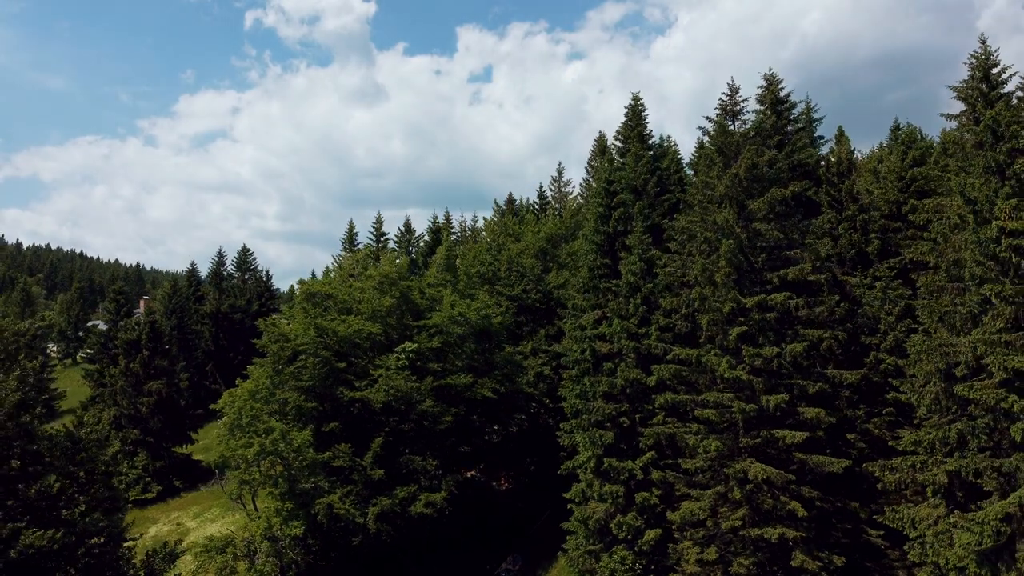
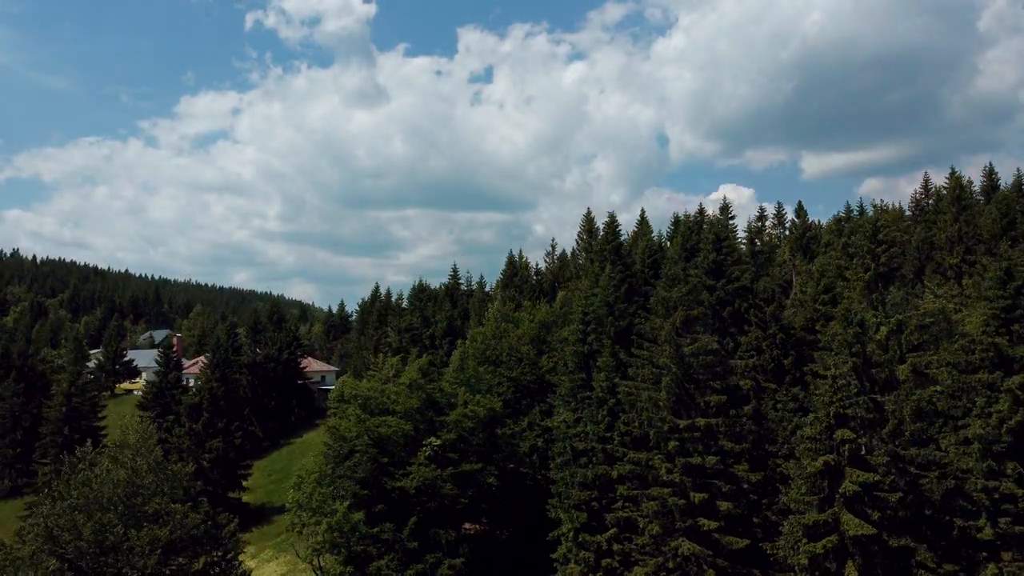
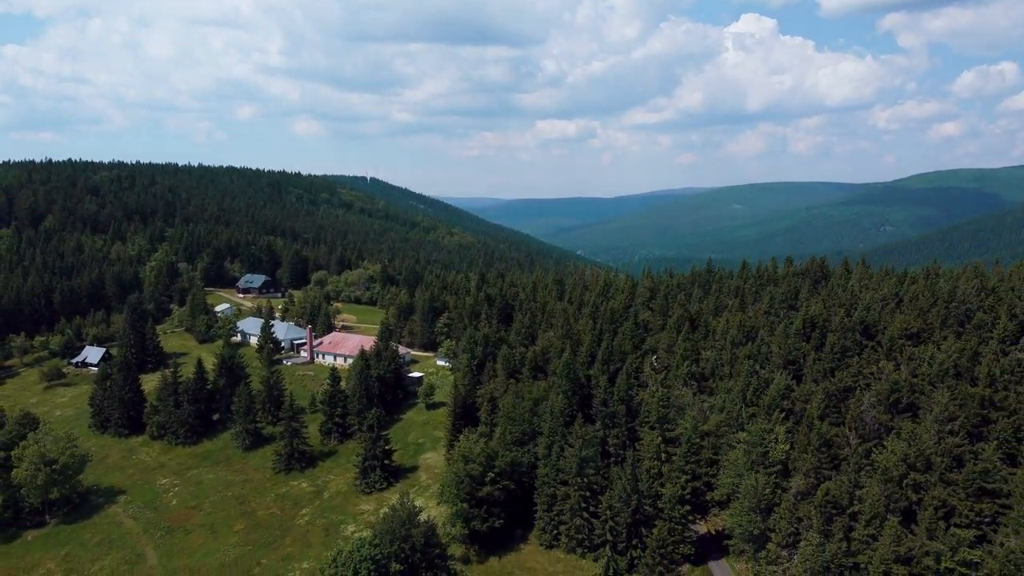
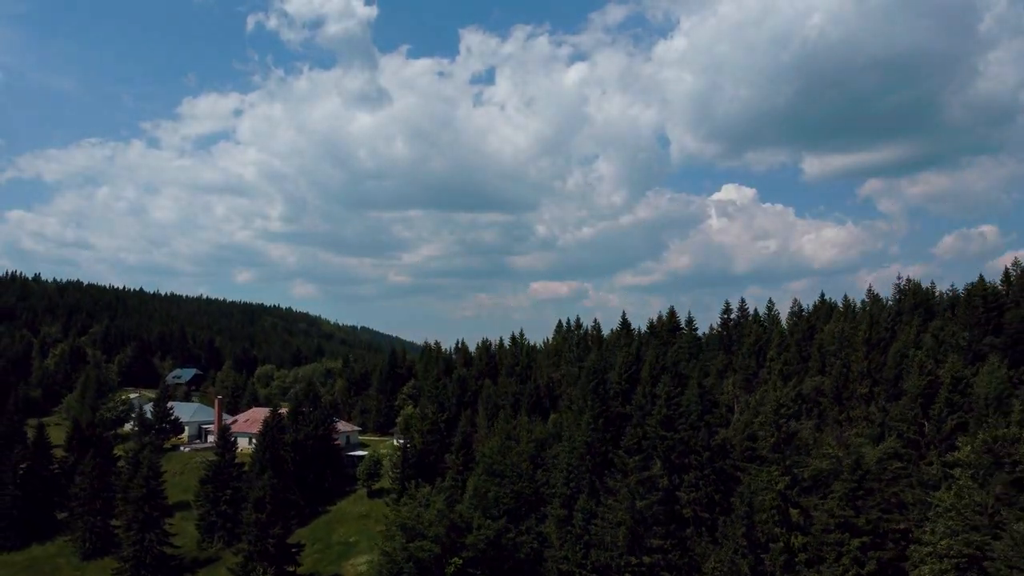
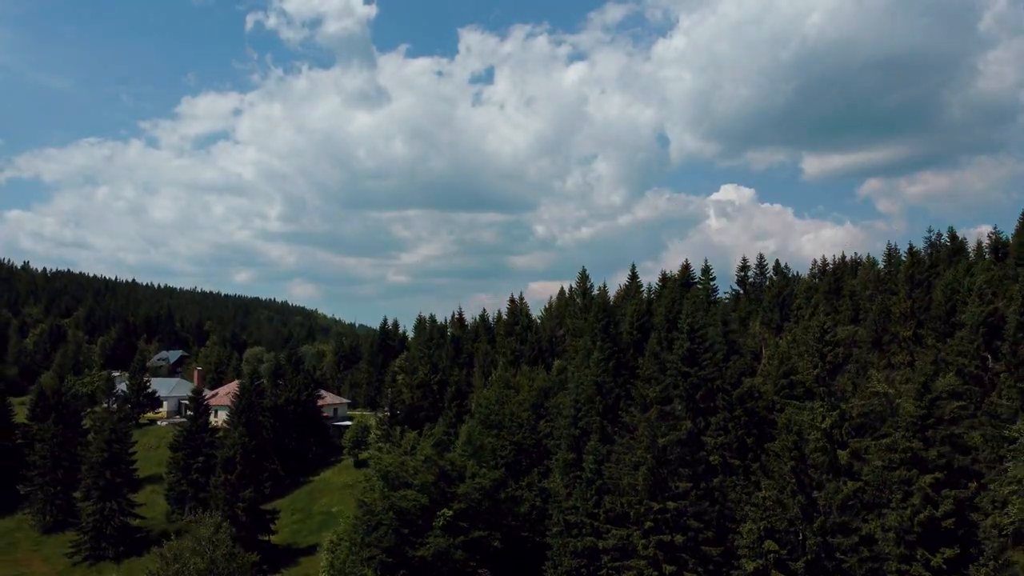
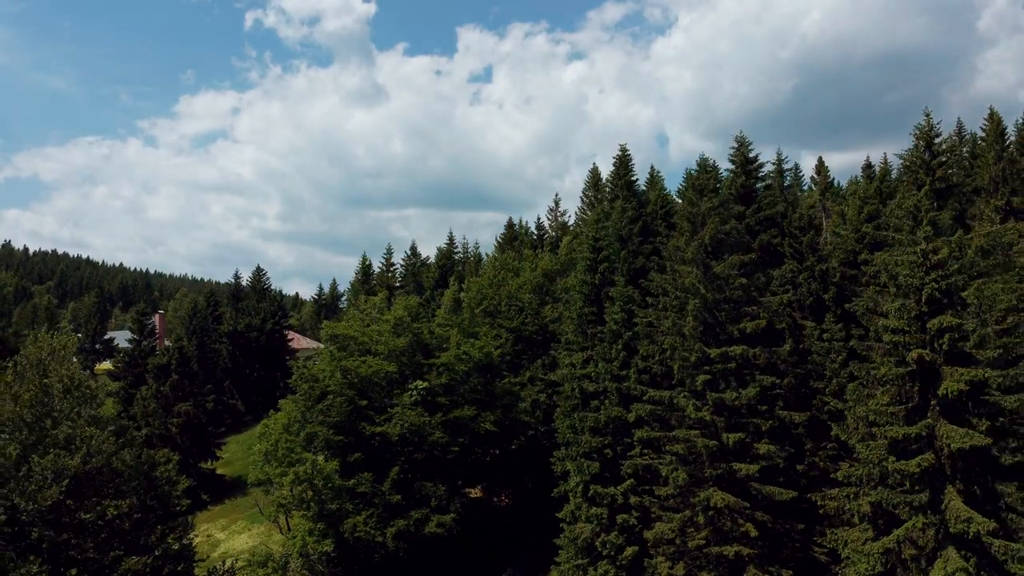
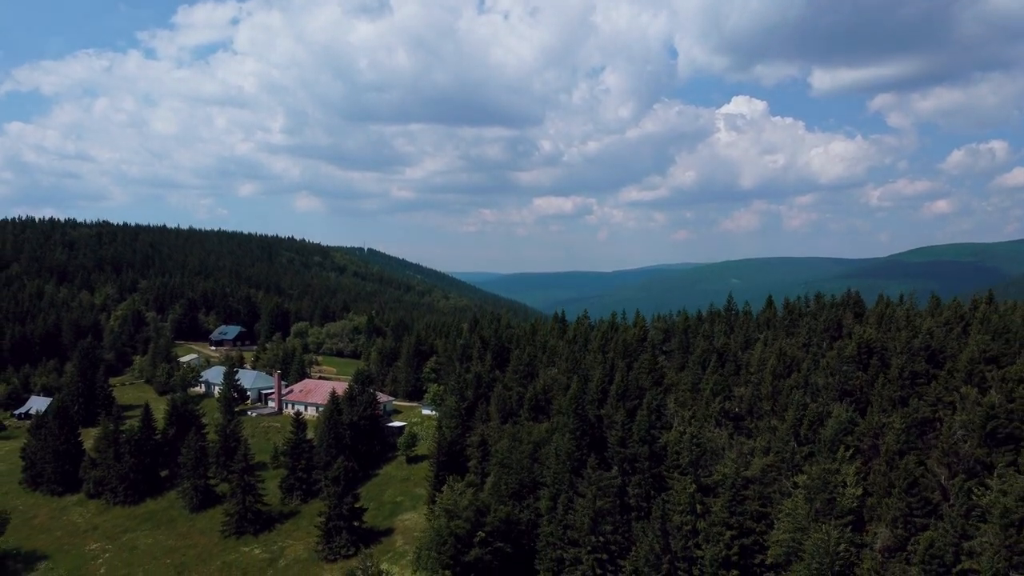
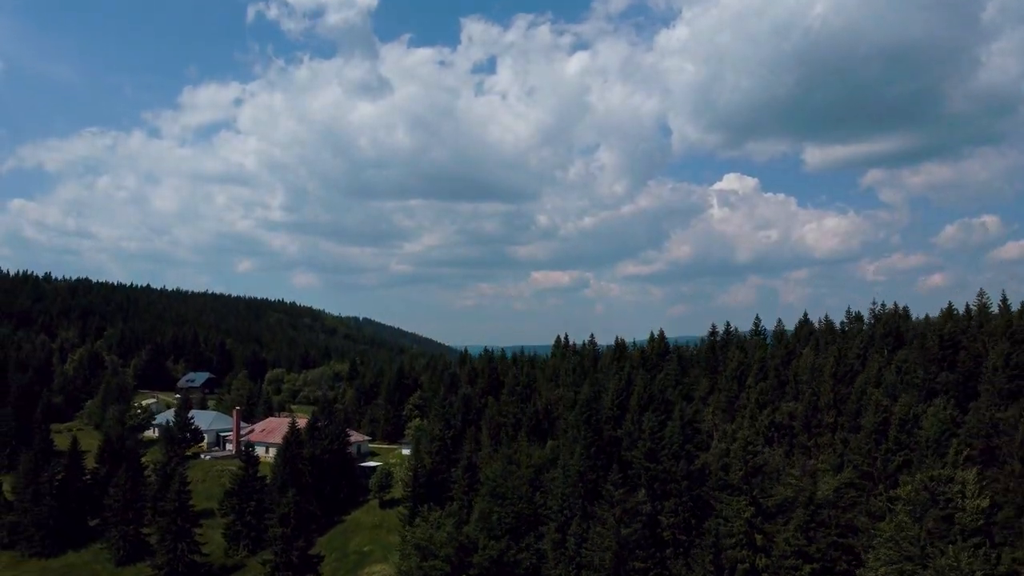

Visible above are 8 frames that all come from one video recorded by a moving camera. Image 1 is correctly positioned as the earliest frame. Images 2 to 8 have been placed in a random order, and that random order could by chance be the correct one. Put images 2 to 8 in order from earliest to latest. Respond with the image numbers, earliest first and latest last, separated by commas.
6, 2, 5, 4, 8, 7, 3
